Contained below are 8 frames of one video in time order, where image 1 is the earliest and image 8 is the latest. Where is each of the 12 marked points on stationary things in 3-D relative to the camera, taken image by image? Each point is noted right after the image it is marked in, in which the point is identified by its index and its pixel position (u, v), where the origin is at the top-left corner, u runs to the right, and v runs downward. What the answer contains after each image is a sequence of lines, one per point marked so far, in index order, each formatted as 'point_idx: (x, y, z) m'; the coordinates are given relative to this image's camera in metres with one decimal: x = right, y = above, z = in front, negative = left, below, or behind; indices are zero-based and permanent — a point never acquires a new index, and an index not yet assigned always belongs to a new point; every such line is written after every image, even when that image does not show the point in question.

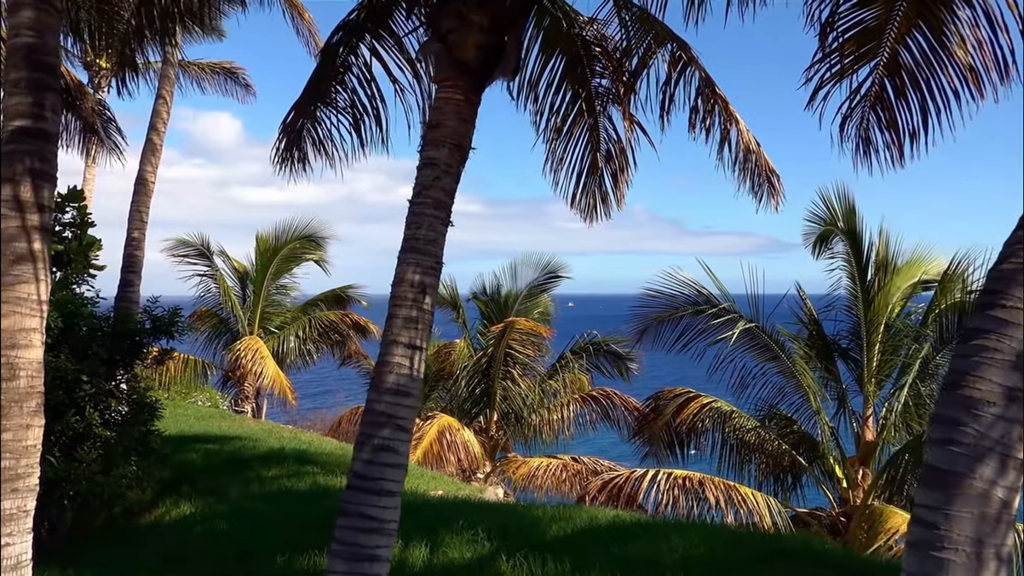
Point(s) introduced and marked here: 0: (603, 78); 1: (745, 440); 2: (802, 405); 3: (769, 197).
0: (+0.7, +1.7, +6.6) m
1: (+3.0, -1.9, +10.4) m
2: (+3.7, -1.5, +10.4) m
3: (+2.2, +0.8, +7.0) m
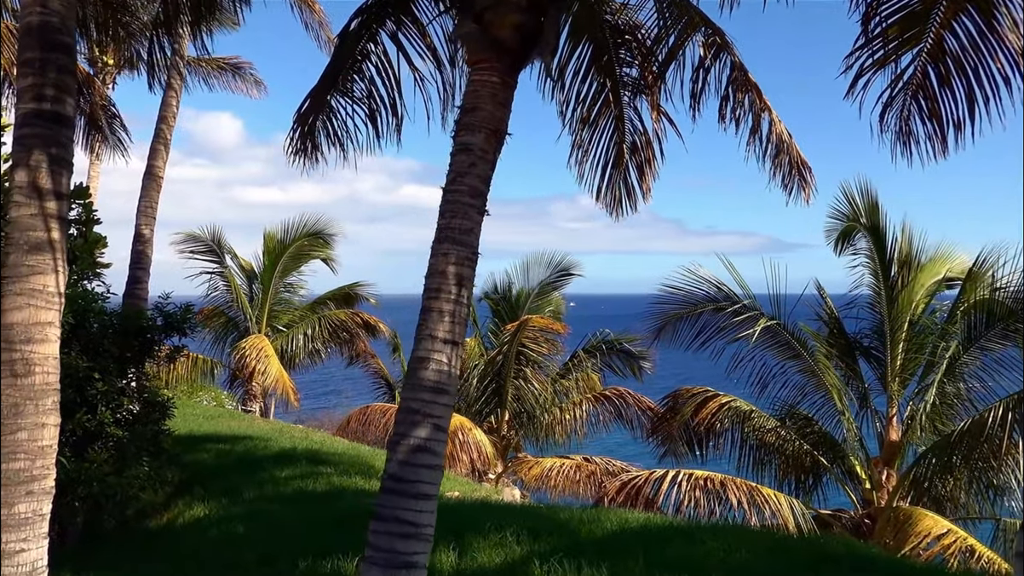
0: (+0.9, +1.7, +6.4) m
1: (+3.2, -1.9, +10.2) m
2: (+3.9, -1.5, +10.2) m
3: (+2.4, +0.8, +6.8) m
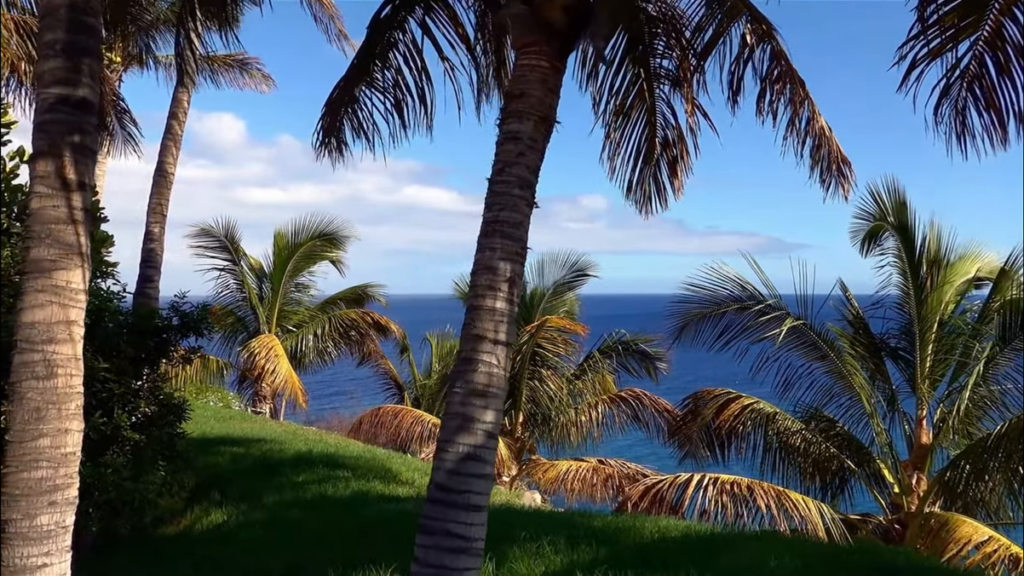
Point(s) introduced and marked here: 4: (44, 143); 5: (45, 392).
0: (+1.2, +1.7, +6.2) m
1: (+3.4, -1.9, +10.0) m
2: (+4.1, -1.4, +9.9) m
3: (+2.6, +0.8, +6.6) m
4: (-2.1, +0.7, +3.6) m
5: (-2.0, -0.5, +3.6) m
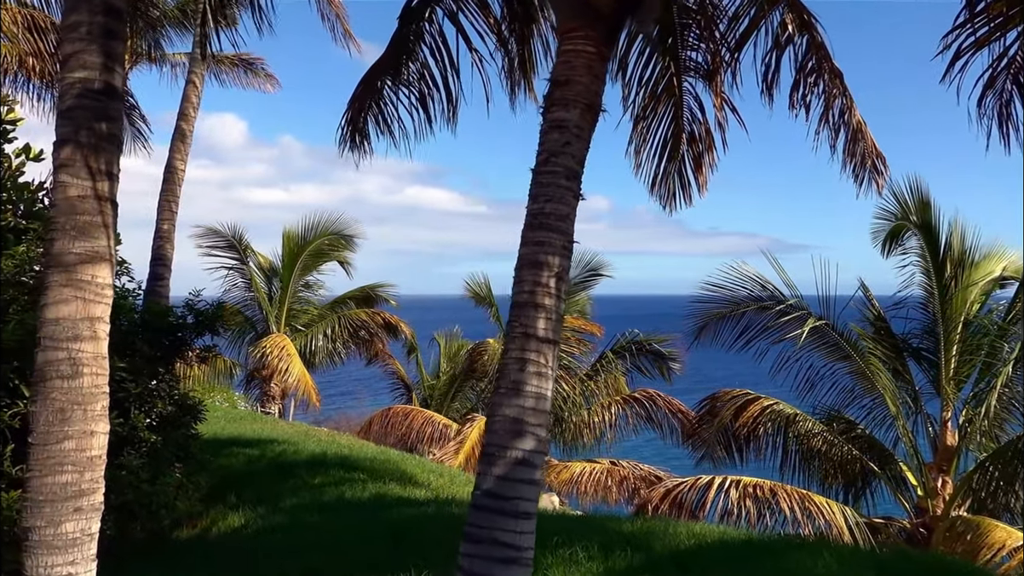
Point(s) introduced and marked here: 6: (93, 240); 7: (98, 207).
0: (+1.4, +1.7, +6.0) m
1: (+3.6, -1.9, +9.8) m
2: (+4.3, -1.4, +9.8) m
3: (+2.8, +0.8, +6.4) m
4: (-1.9, +0.7, +3.5) m
5: (-1.9, -0.4, +3.4) m
6: (-1.8, +0.2, +3.5) m
7: (-1.8, +0.4, +3.5) m
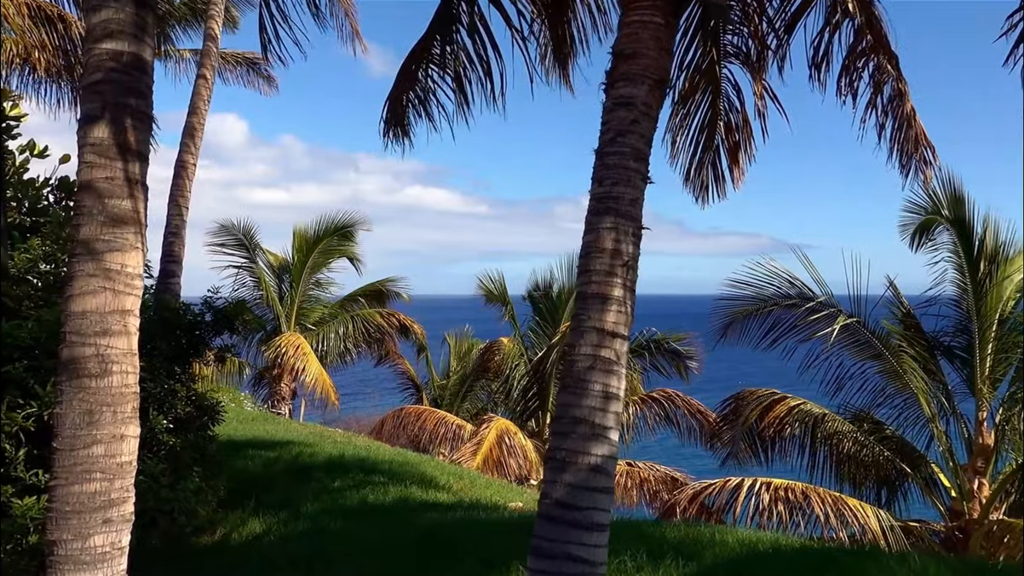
0: (+1.6, +1.8, +5.7) m
1: (+3.8, -1.9, +9.5) m
2: (+4.6, -1.4, +9.5) m
3: (+3.1, +0.9, +6.2) m
4: (-1.6, +0.7, +3.2) m
5: (-1.6, -0.4, +3.2) m
6: (-1.5, +0.2, +3.2) m
7: (-1.5, +0.4, +3.3) m
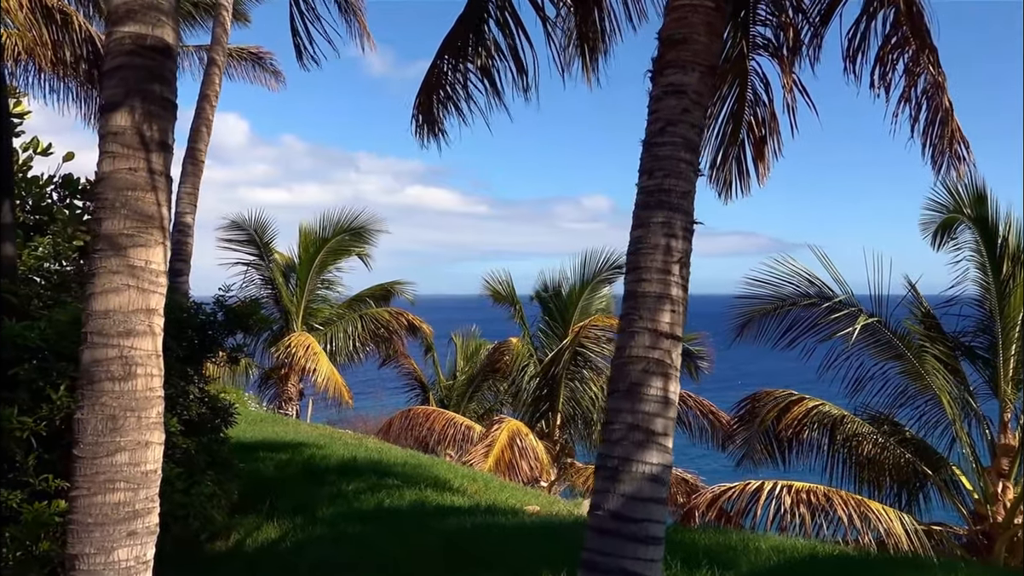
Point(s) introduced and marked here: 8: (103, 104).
0: (+1.8, +1.8, +5.6) m
1: (+4.0, -1.8, +9.4) m
2: (+4.7, -1.4, +9.3) m
3: (+3.2, +0.9, +6.0) m
4: (-1.5, +0.7, +3.0) m
5: (-1.4, -0.4, +3.0) m
6: (-1.4, +0.3, +3.0) m
7: (-1.4, +0.4, +3.1) m
8: (-1.6, +0.7, +3.2) m
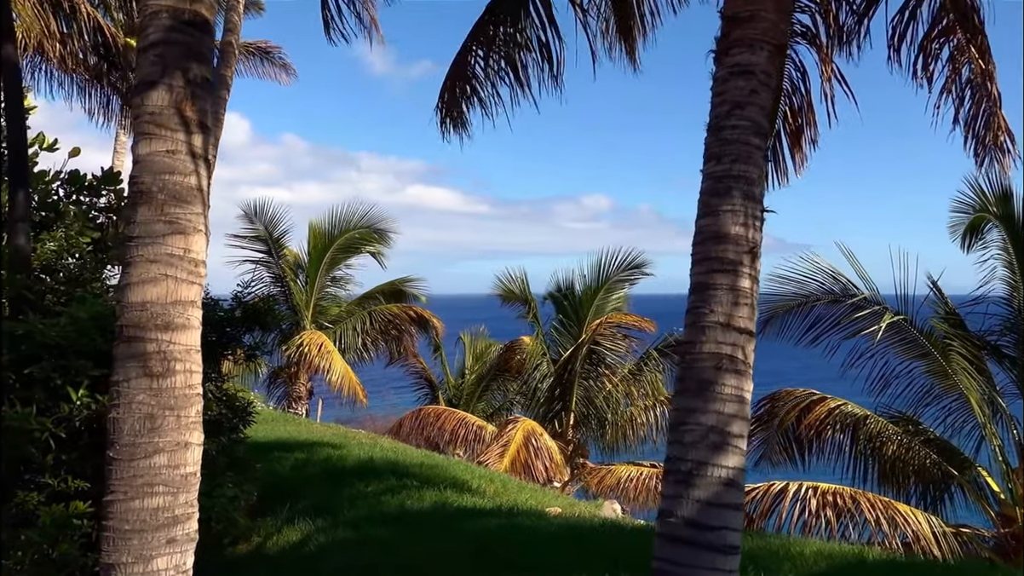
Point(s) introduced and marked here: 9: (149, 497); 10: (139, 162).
0: (+2.0, +1.8, +5.4) m
1: (+4.2, -1.8, +9.2) m
2: (+4.9, -1.4, +9.1) m
3: (+3.5, +0.9, +5.8) m
4: (-1.3, +0.8, +2.9) m
5: (-1.2, -0.4, +2.8) m
6: (-1.2, +0.3, +2.9) m
7: (-1.2, +0.4, +2.9) m
8: (-1.4, +0.8, +3.1) m
9: (-1.3, -0.7, +2.8) m
10: (-1.4, +0.4, +2.9) m
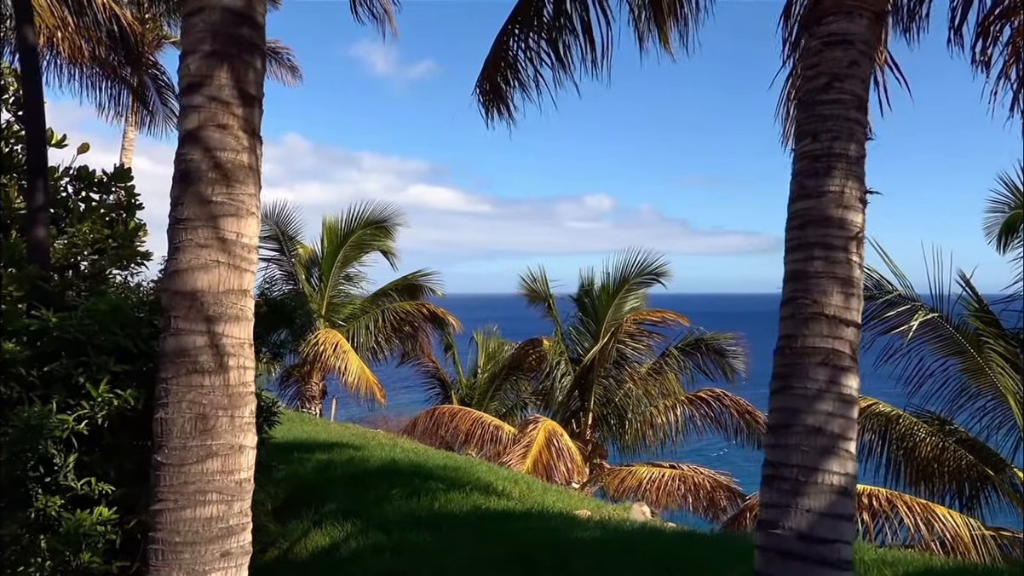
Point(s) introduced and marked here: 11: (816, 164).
0: (+2.2, +1.9, +5.1) m
1: (+4.5, -1.8, +8.9) m
2: (+5.2, -1.3, +8.9) m
3: (+3.7, +0.9, +5.6) m
4: (-1.0, +0.8, +2.6) m
5: (-1.0, -0.3, +2.6) m
6: (-0.9, +0.3, +2.6) m
7: (-0.9, +0.5, +2.7) m
8: (-1.2, +0.8, +2.8) m
9: (-1.1, -0.7, +2.6) m
10: (-1.1, +0.5, +2.7) m
11: (+0.9, +0.4, +2.5) m
